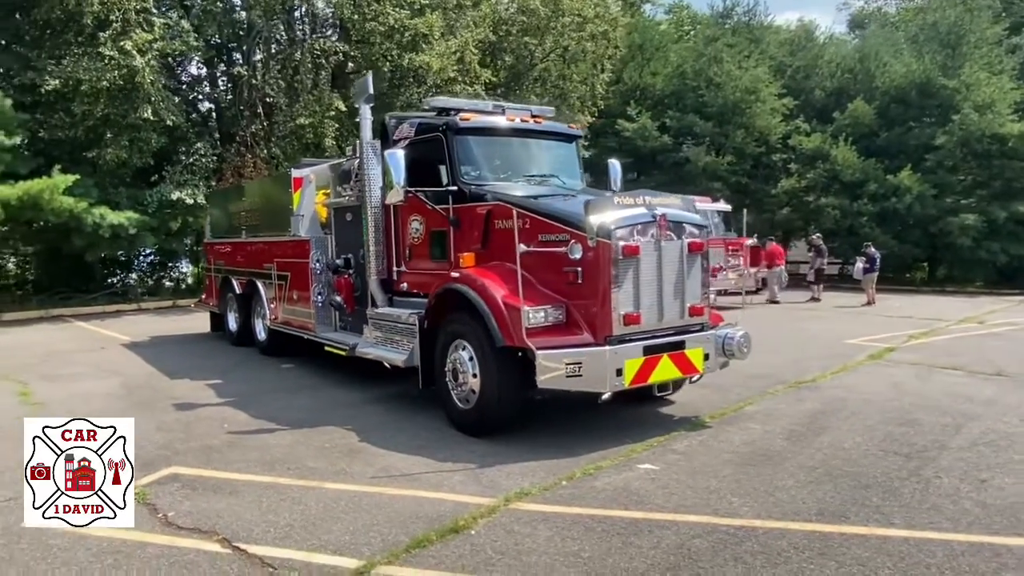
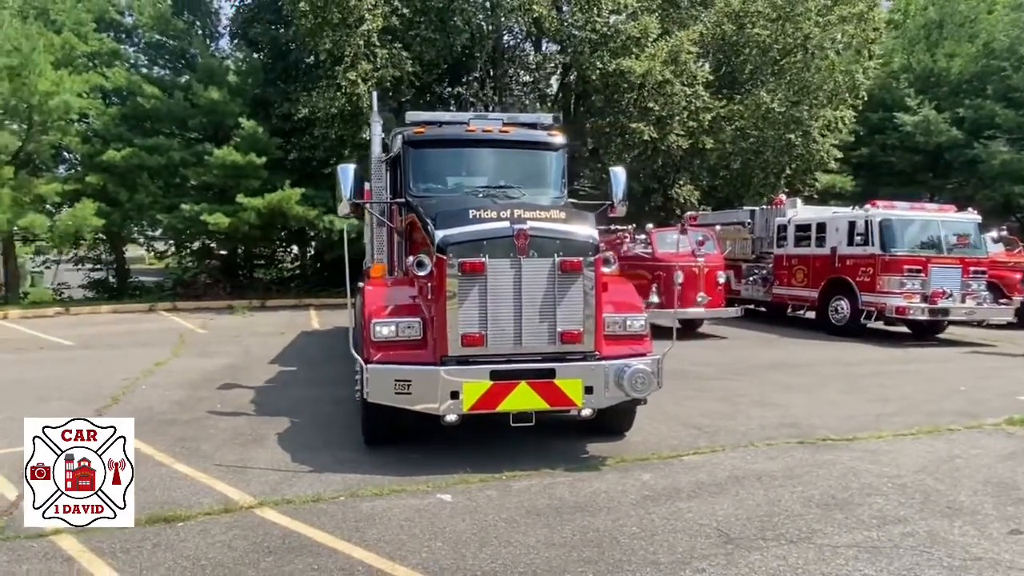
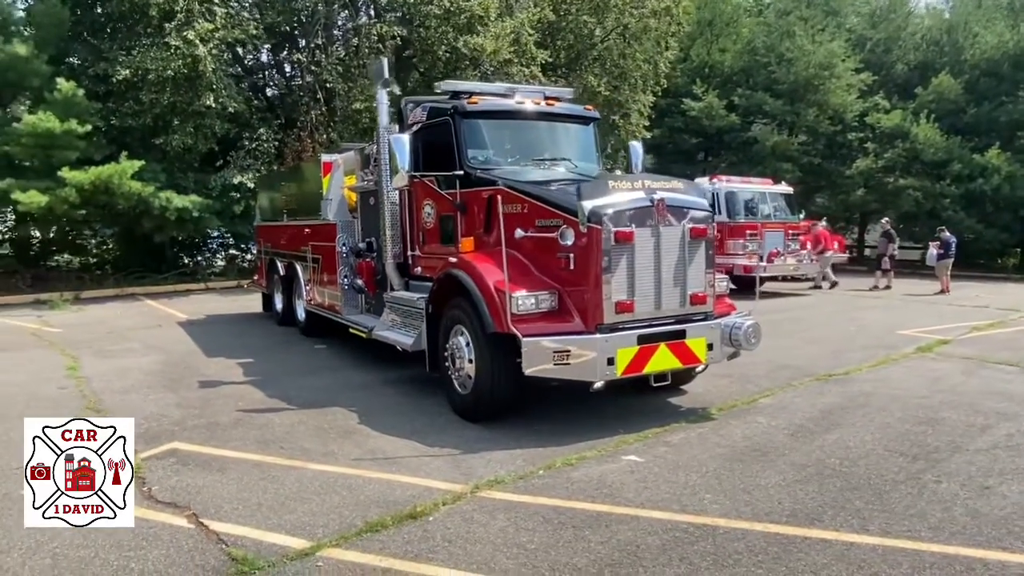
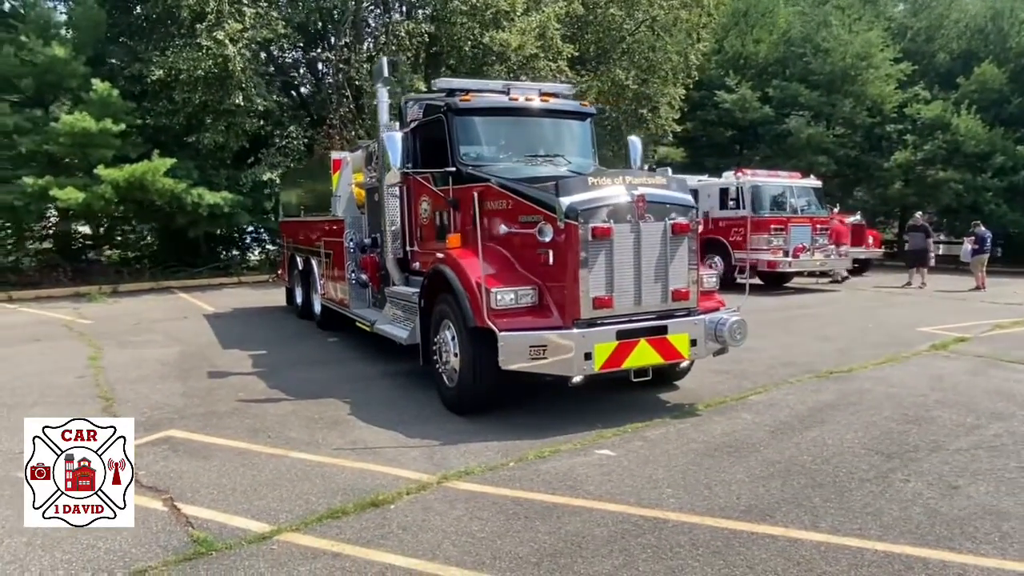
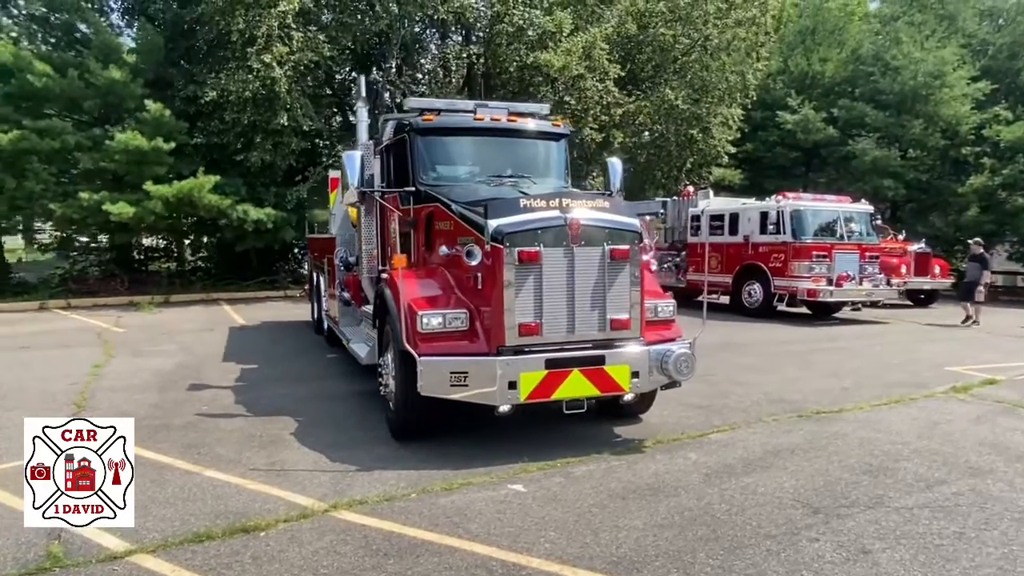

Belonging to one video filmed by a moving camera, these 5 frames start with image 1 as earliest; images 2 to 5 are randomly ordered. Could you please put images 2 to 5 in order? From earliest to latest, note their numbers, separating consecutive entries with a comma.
3, 4, 5, 2
